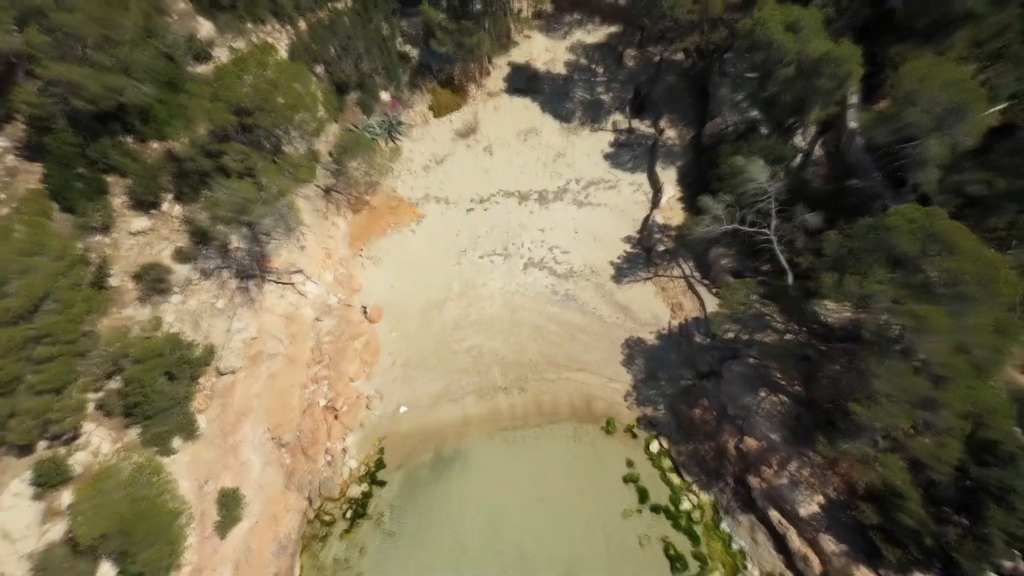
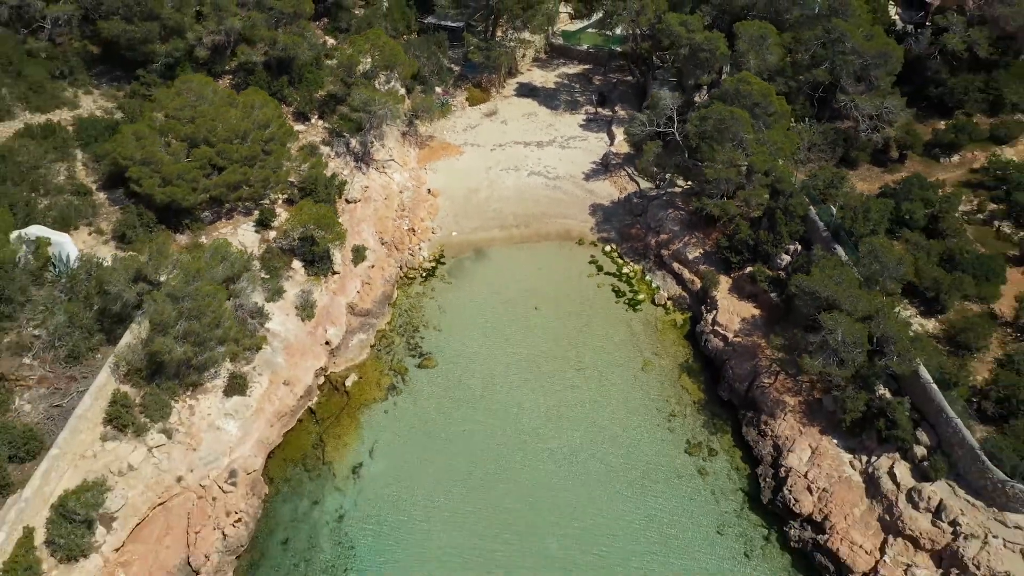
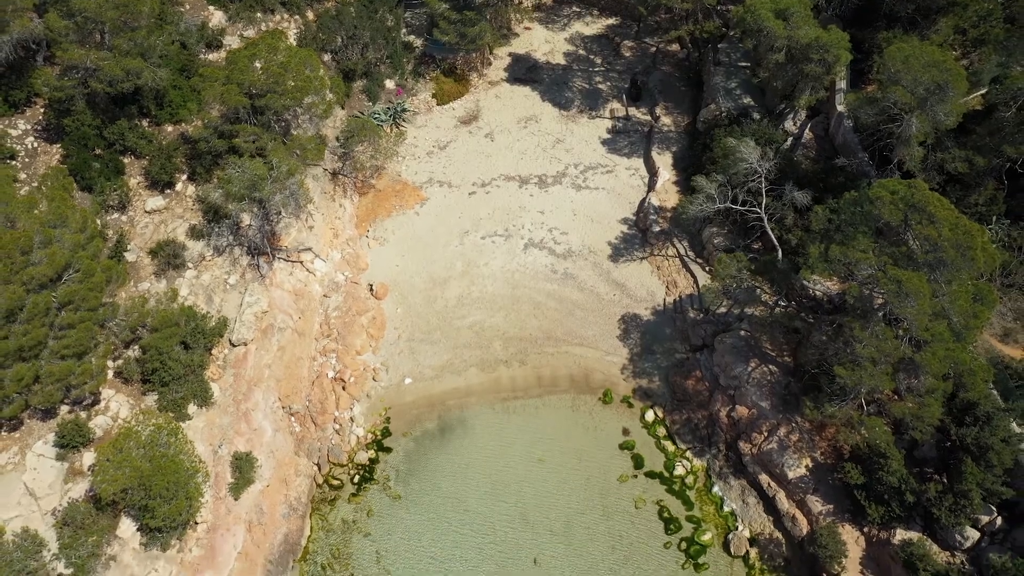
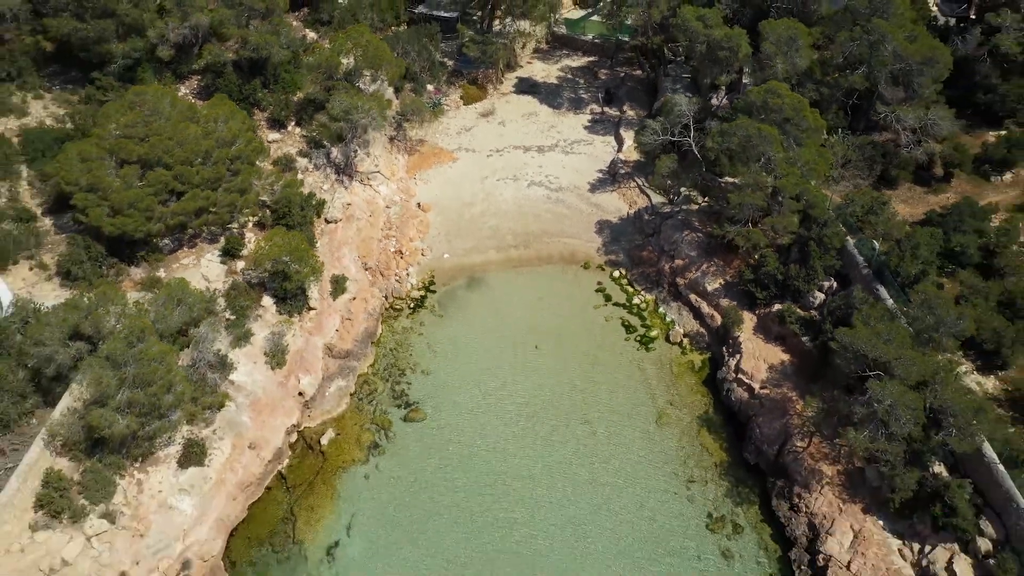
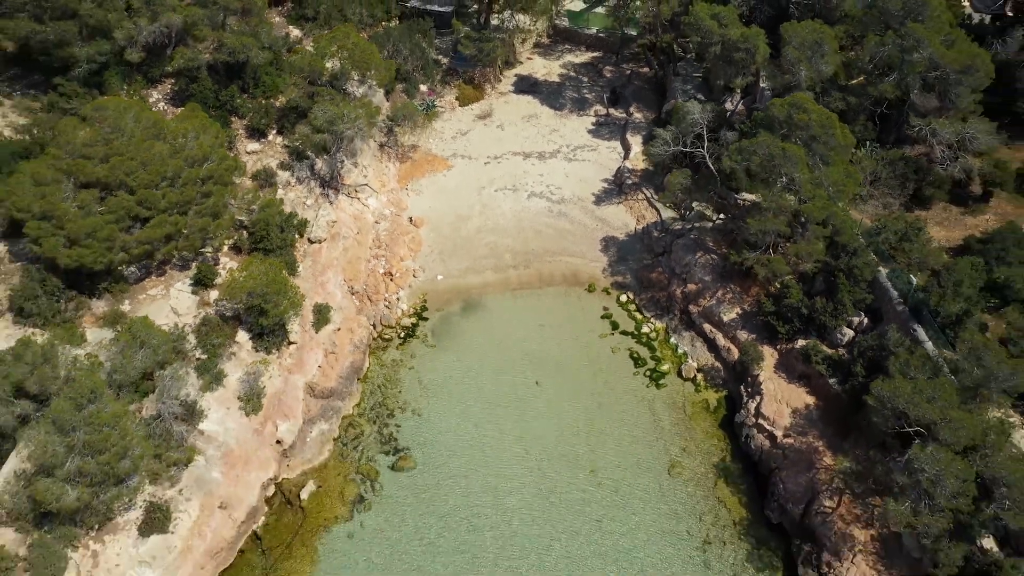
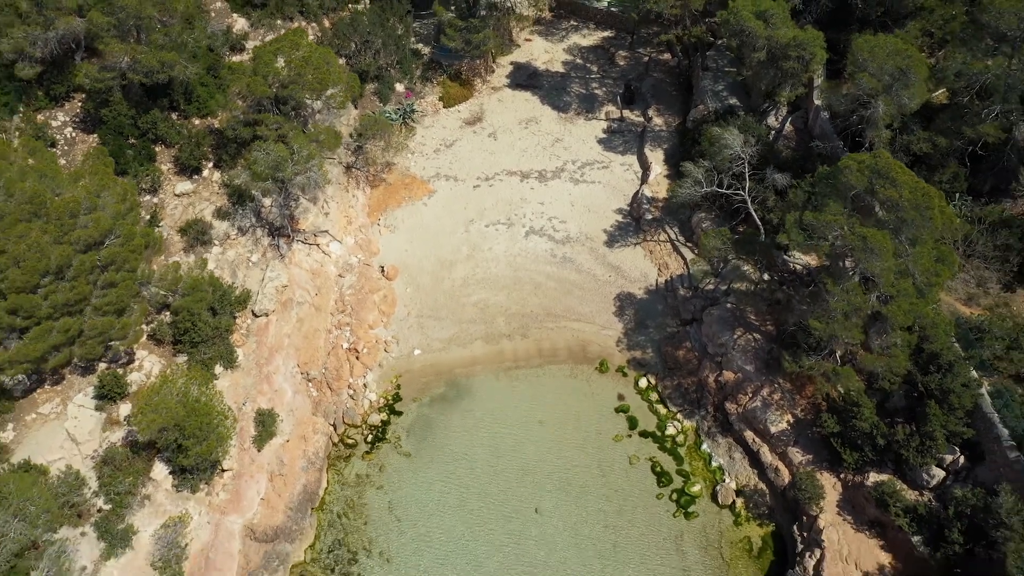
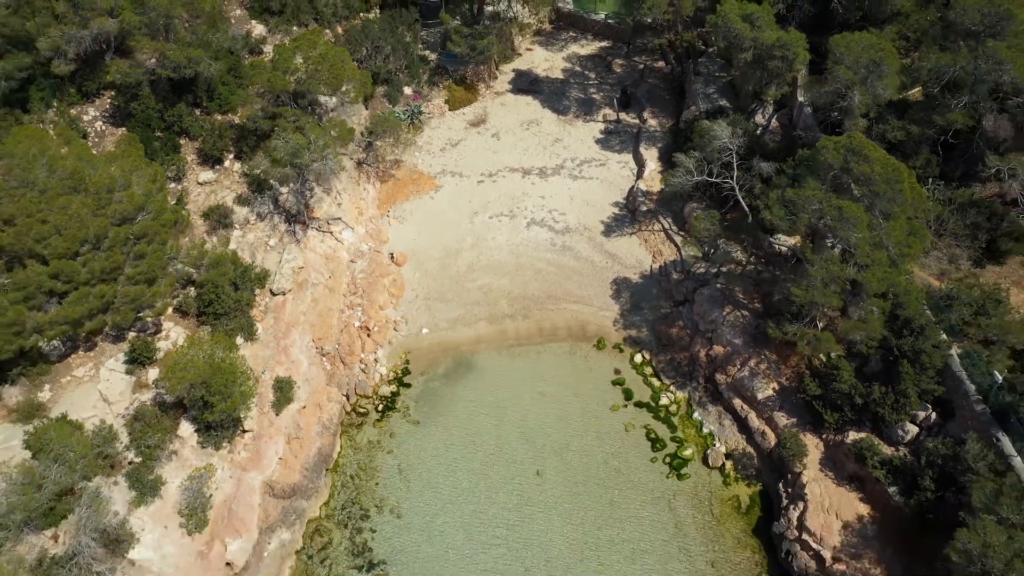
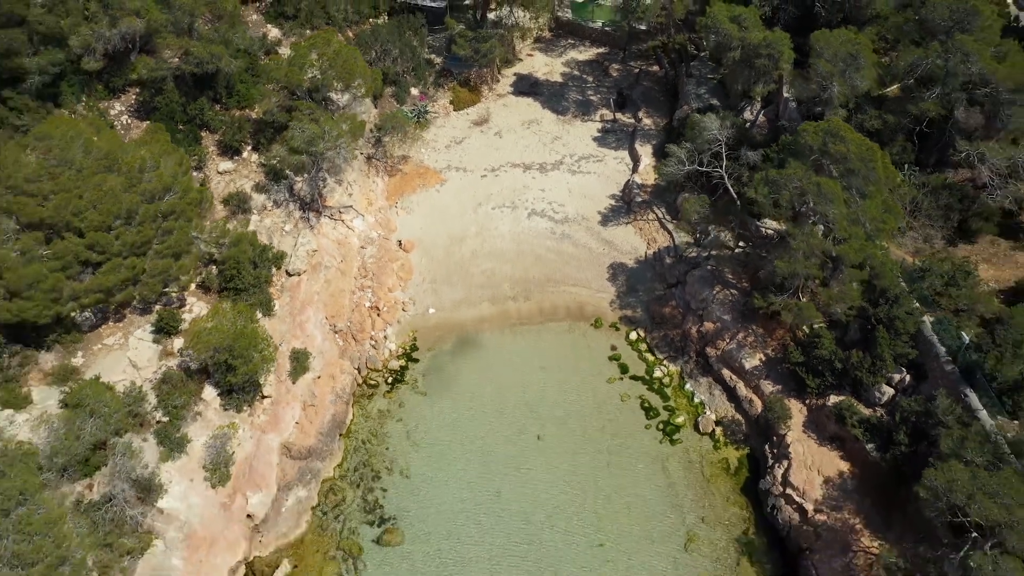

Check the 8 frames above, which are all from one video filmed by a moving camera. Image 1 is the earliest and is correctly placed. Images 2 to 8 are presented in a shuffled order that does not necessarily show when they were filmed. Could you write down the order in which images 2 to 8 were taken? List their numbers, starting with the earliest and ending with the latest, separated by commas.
3, 6, 7, 8, 5, 4, 2
